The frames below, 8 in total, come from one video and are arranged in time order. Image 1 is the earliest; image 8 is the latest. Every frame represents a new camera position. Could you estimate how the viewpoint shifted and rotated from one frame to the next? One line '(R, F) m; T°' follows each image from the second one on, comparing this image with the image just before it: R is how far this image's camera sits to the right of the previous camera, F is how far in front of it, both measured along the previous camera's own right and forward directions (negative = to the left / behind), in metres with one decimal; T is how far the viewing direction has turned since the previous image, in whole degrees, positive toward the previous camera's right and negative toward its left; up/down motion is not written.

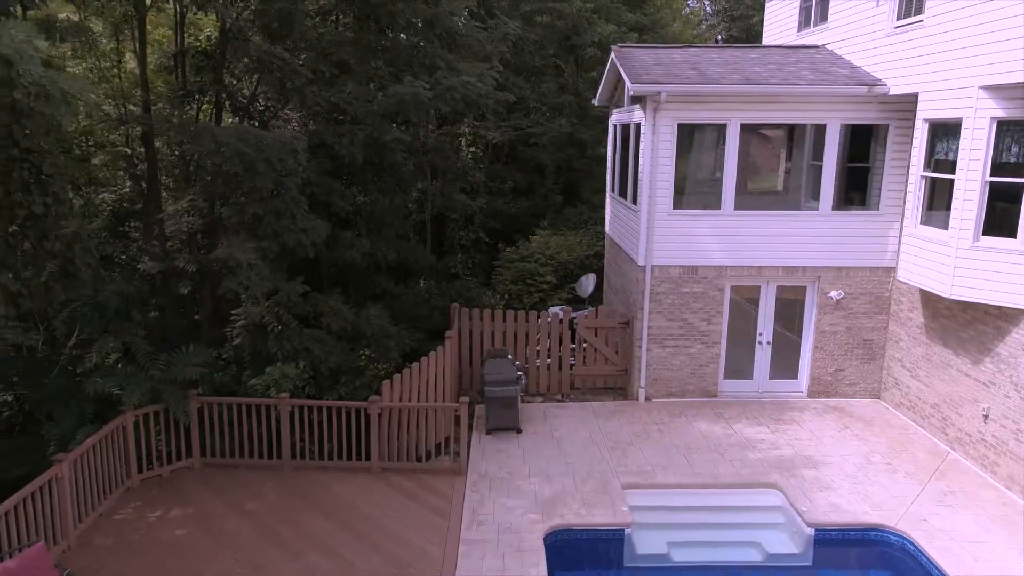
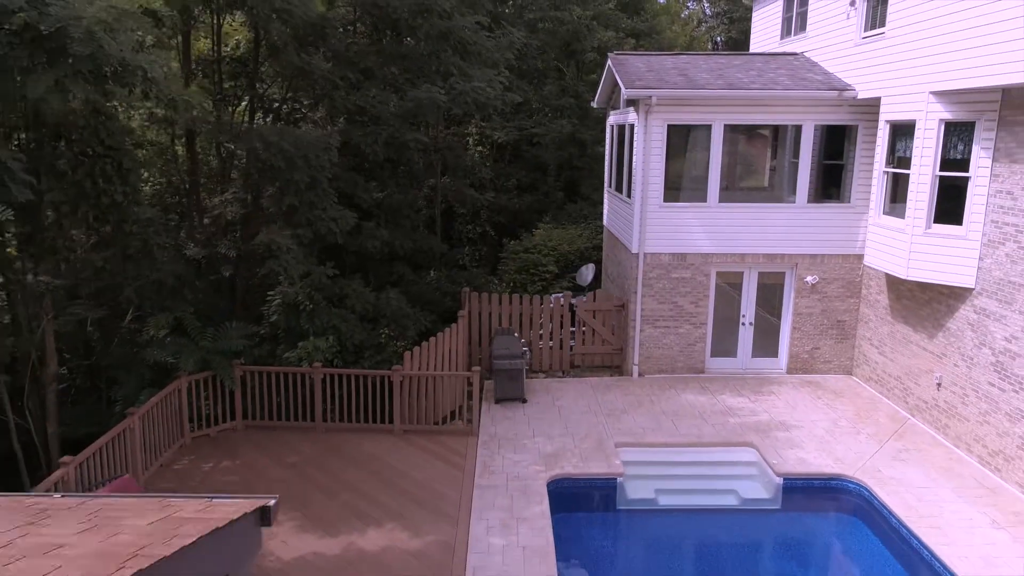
(-0.1, -1.3) m; 0°
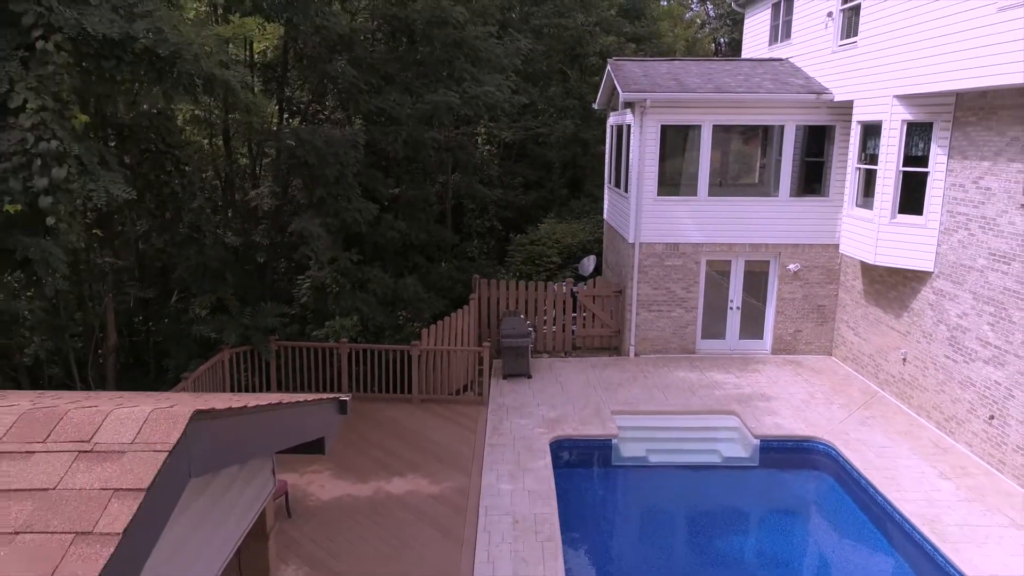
(0.0, -1.2) m; 0°
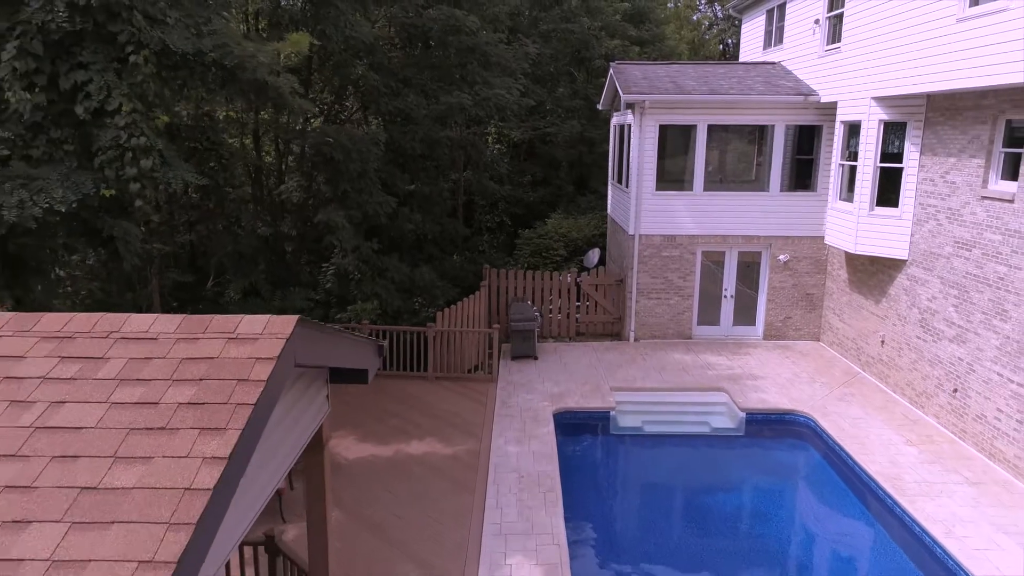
(0.0, -1.1) m; -1°
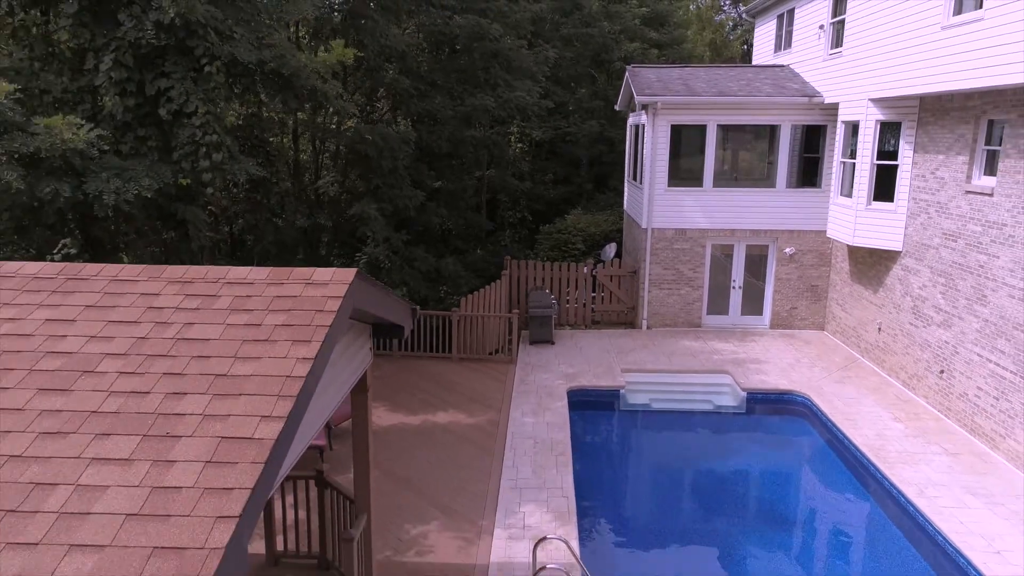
(+0.1, -1.0) m; -2°
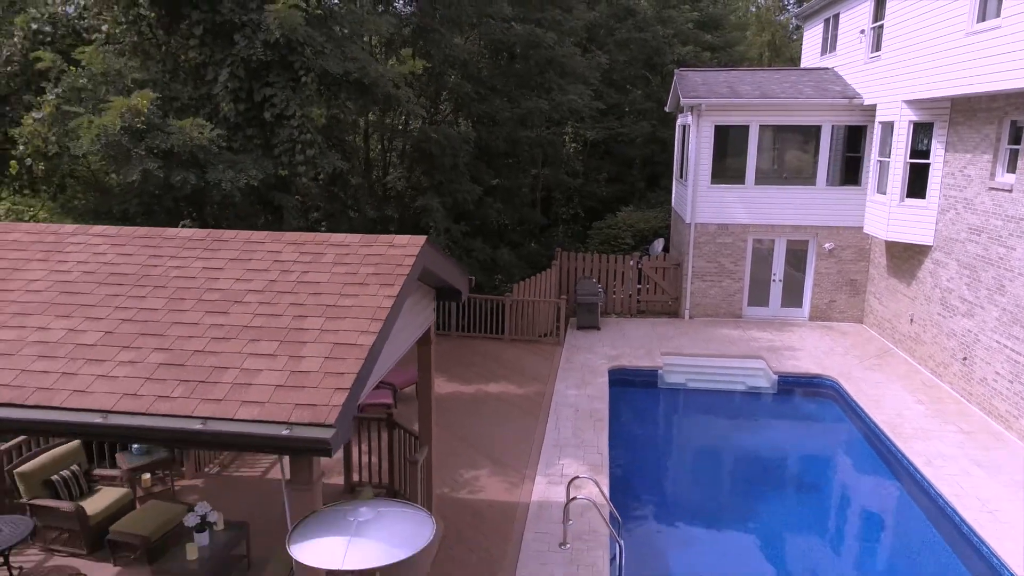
(+0.2, -1.3) m; -5°
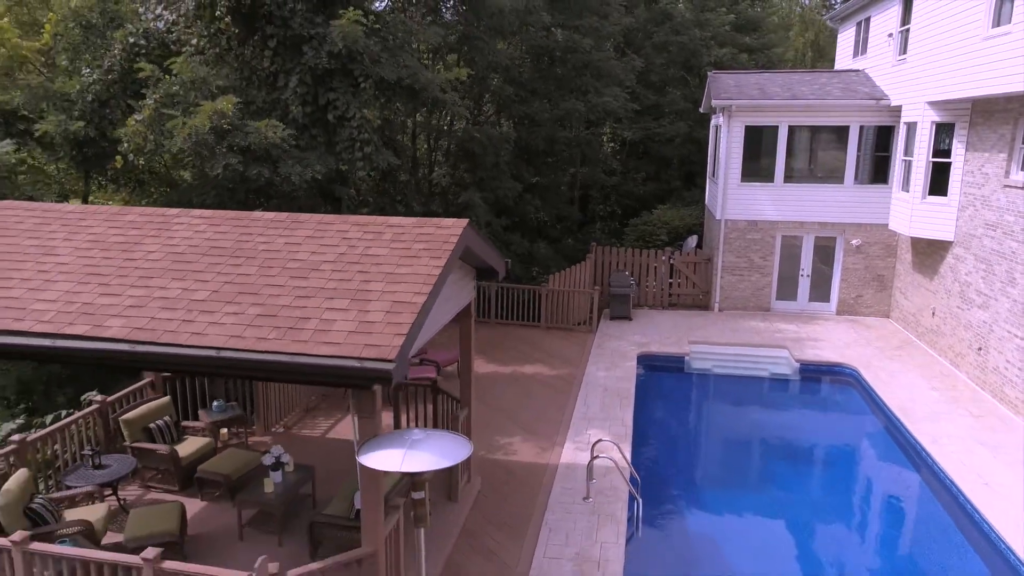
(+0.1, -1.0) m; -3°
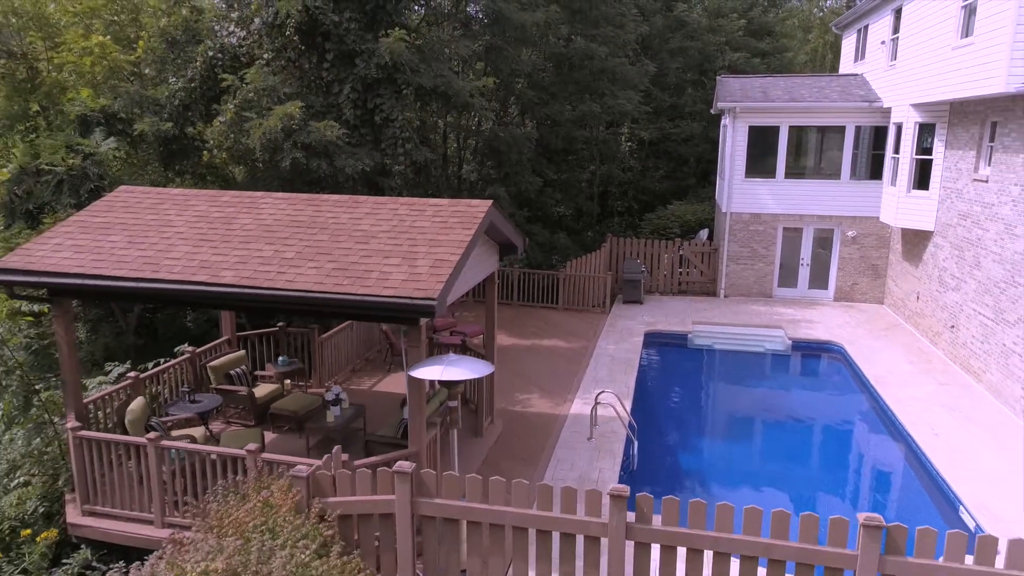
(+0.1, -1.8) m; -2°
